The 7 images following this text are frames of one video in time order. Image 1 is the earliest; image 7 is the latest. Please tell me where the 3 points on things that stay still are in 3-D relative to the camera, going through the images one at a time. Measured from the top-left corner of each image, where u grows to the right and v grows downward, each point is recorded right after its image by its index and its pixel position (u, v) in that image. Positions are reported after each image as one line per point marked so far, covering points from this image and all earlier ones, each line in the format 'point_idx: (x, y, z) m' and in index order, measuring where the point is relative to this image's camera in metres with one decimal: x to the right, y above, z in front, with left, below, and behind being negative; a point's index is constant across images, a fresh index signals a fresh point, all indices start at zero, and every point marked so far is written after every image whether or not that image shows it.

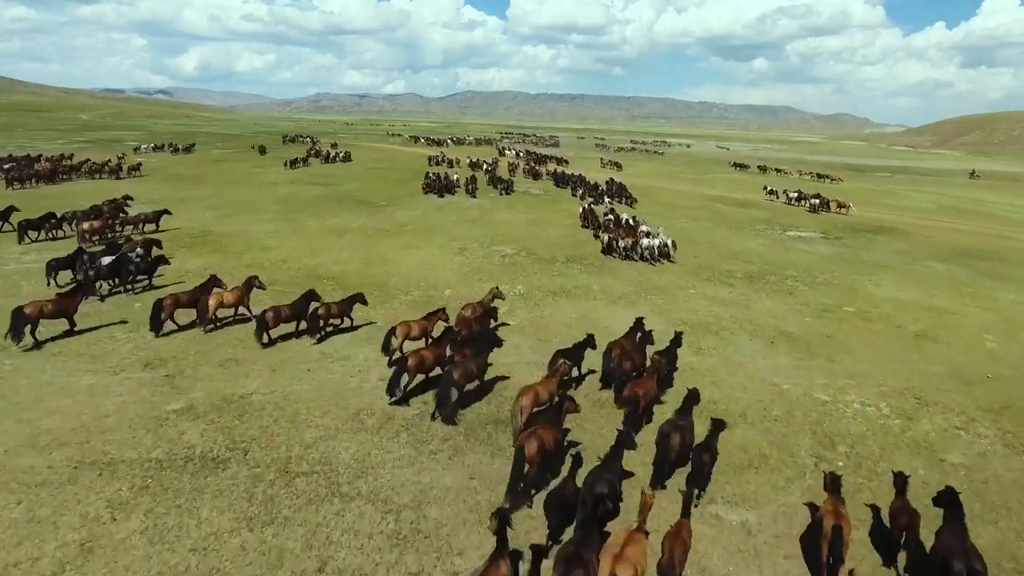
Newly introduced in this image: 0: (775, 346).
0: (+6.7, -1.5, +15.5) m
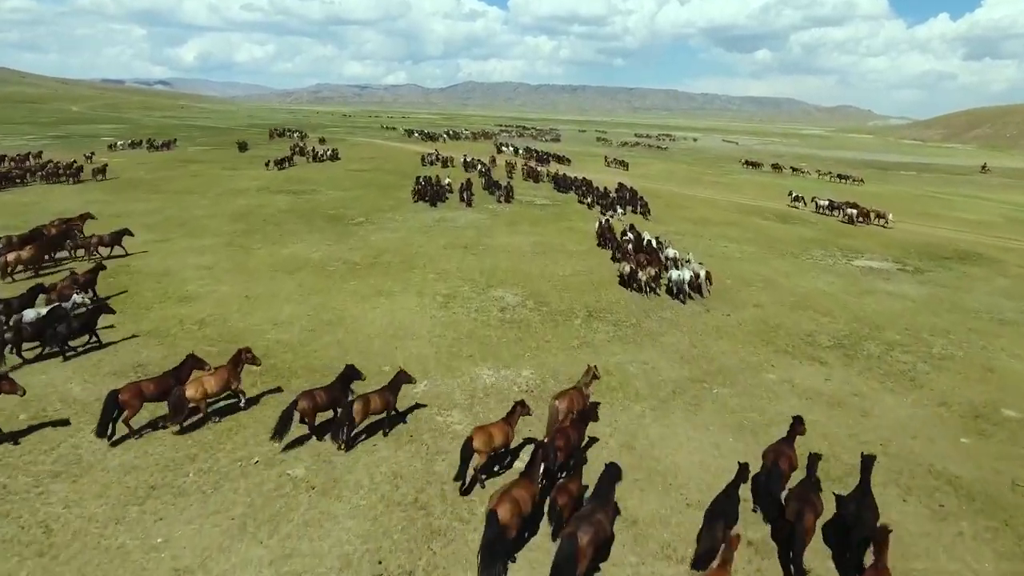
0: (+6.7, -3.5, +9.4) m
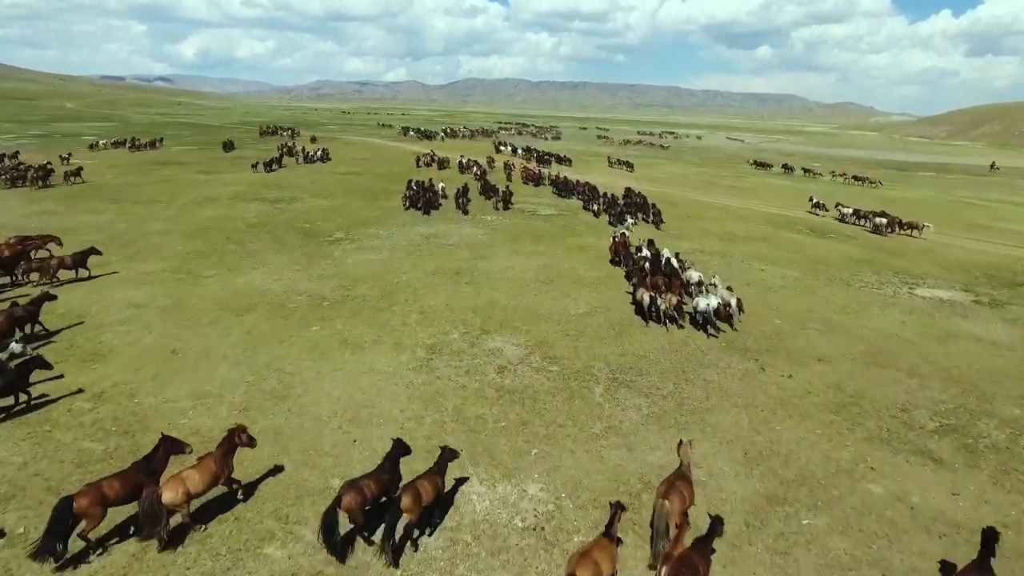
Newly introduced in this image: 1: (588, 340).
0: (+6.7, -4.8, +5.4) m
1: (+2.0, -1.4, +16.2) m
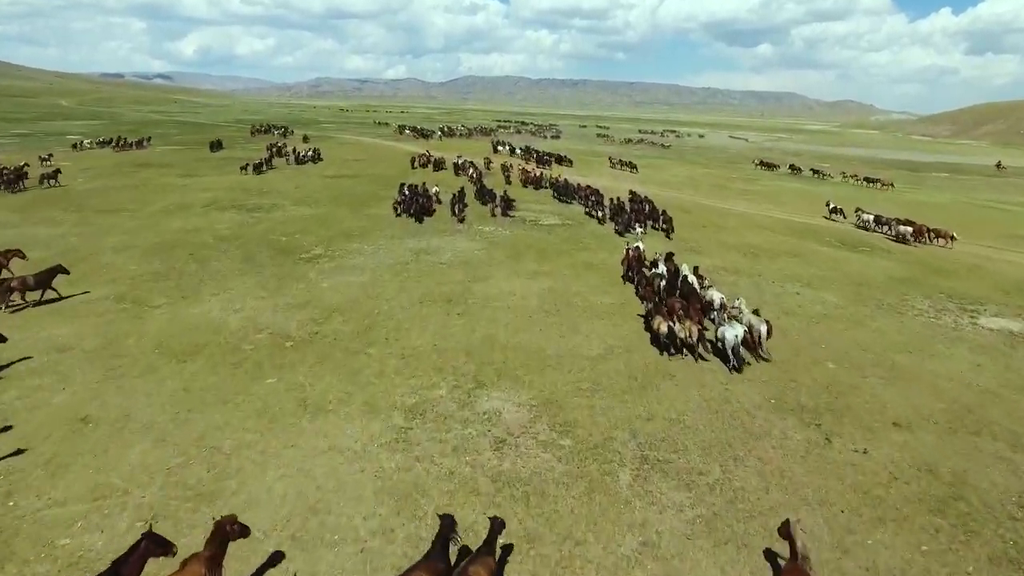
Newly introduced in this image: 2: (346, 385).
0: (+6.8, -5.8, +2.3) m
1: (+2.0, -2.3, +13.1) m
2: (-3.6, -2.1, +13.3) m
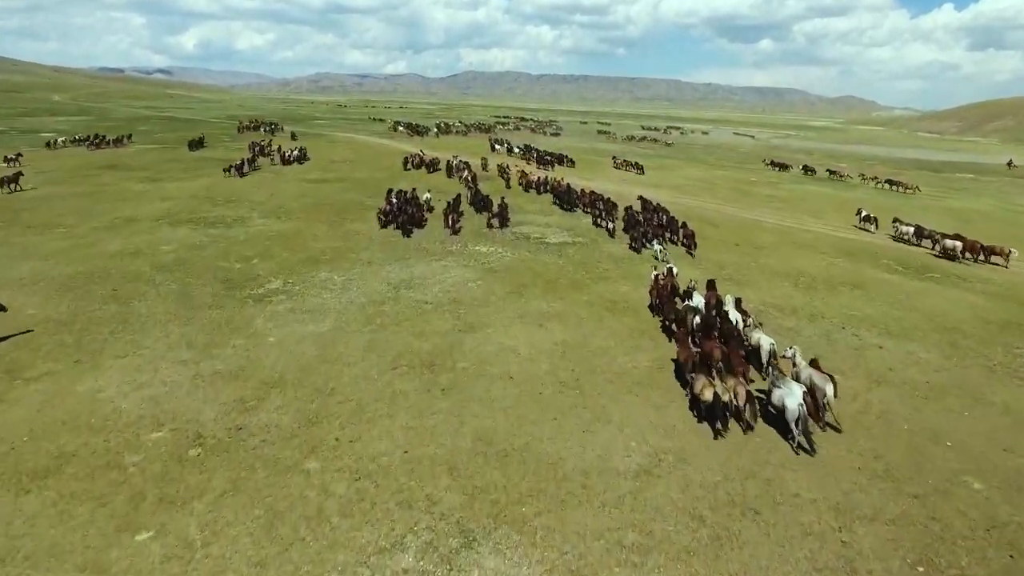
0: (+6.8, -7.4, -2.4) m
1: (+2.1, -3.8, +8.4) m
2: (-3.5, -3.6, +8.5) m
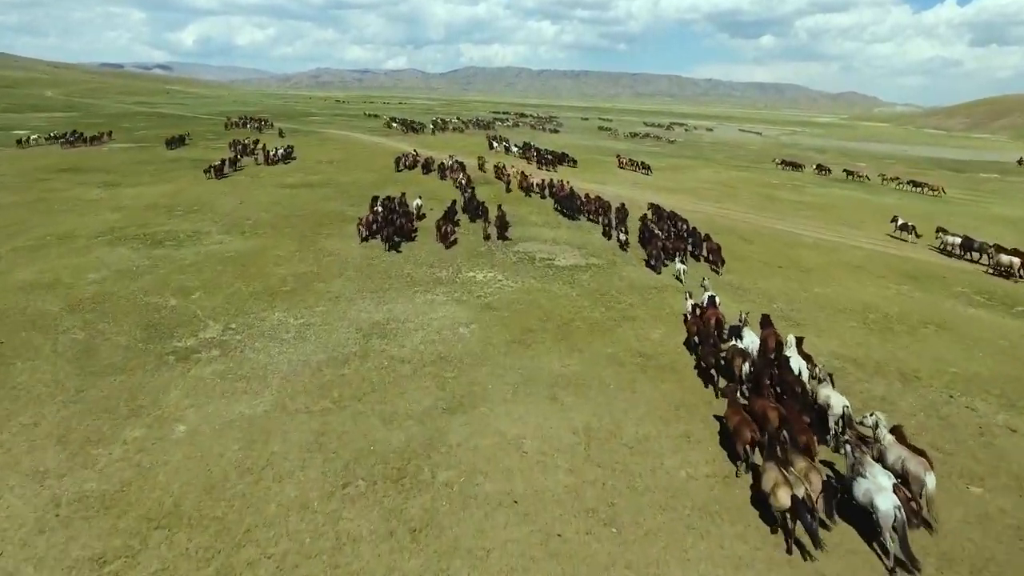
0: (+6.9, -8.8, -6.8) m
1: (+2.2, -5.2, +4.0) m
2: (-3.5, -5.0, +4.1) m
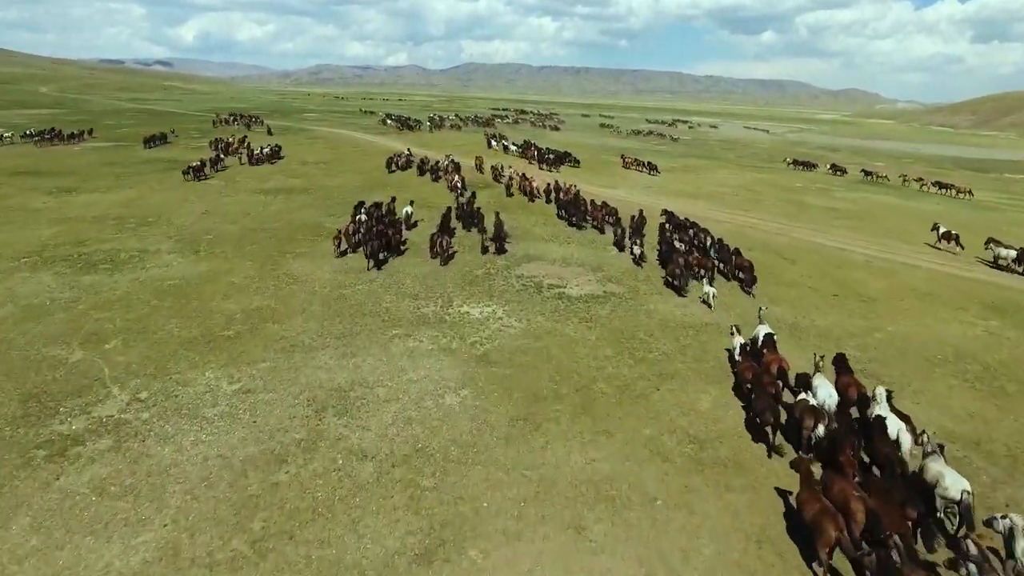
0: (+7.0, -10.1, -10.9) m
1: (+2.2, -6.4, -0.1) m
2: (-3.4, -6.2, 0.0) m
